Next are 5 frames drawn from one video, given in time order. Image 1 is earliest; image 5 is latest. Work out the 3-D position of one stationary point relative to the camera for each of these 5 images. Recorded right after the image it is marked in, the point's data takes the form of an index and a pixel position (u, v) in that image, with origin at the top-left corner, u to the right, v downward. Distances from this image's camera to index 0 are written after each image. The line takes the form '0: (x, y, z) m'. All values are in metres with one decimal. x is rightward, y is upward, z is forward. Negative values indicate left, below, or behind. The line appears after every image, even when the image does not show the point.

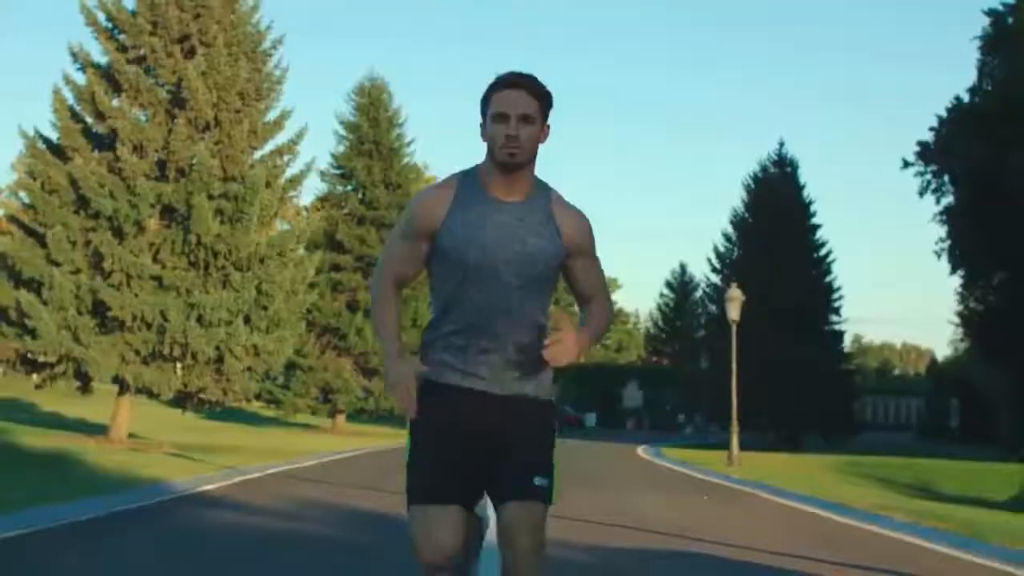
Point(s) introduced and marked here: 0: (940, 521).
0: (+4.7, -2.5, +15.6) m
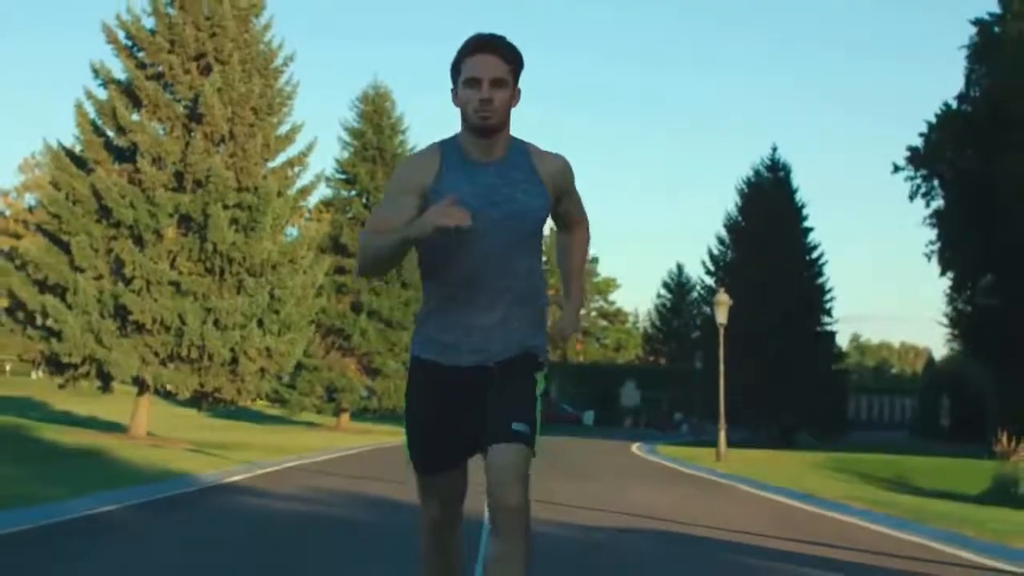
0: (+4.6, -2.5, +16.6) m
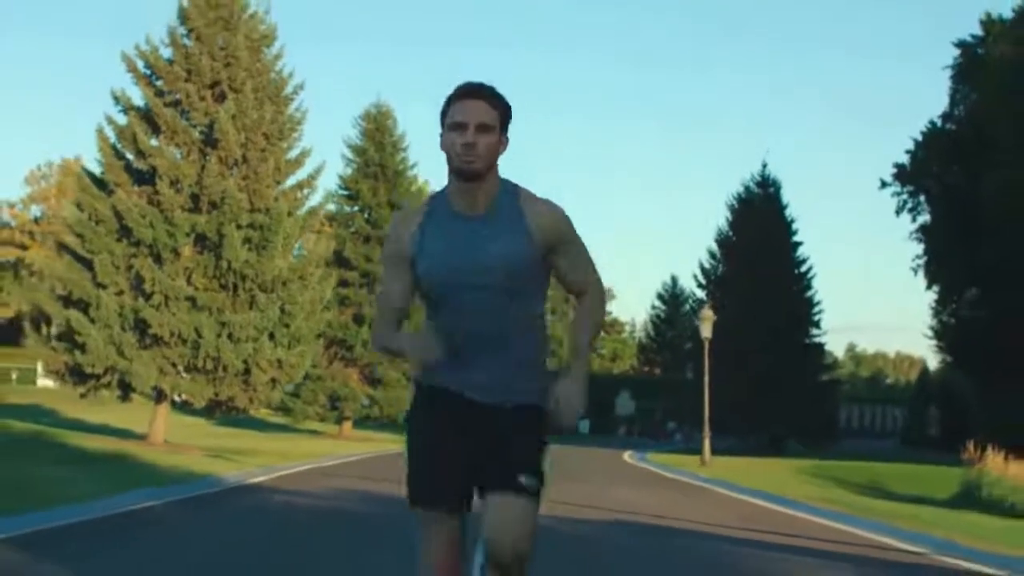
0: (+4.6, -2.7, +17.8) m
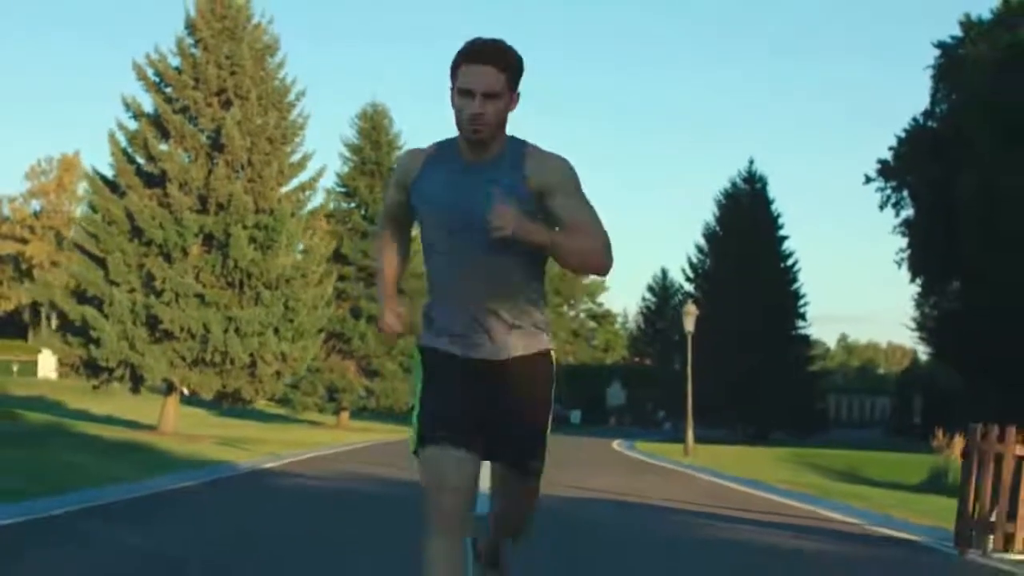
0: (+4.5, -2.7, +18.9) m
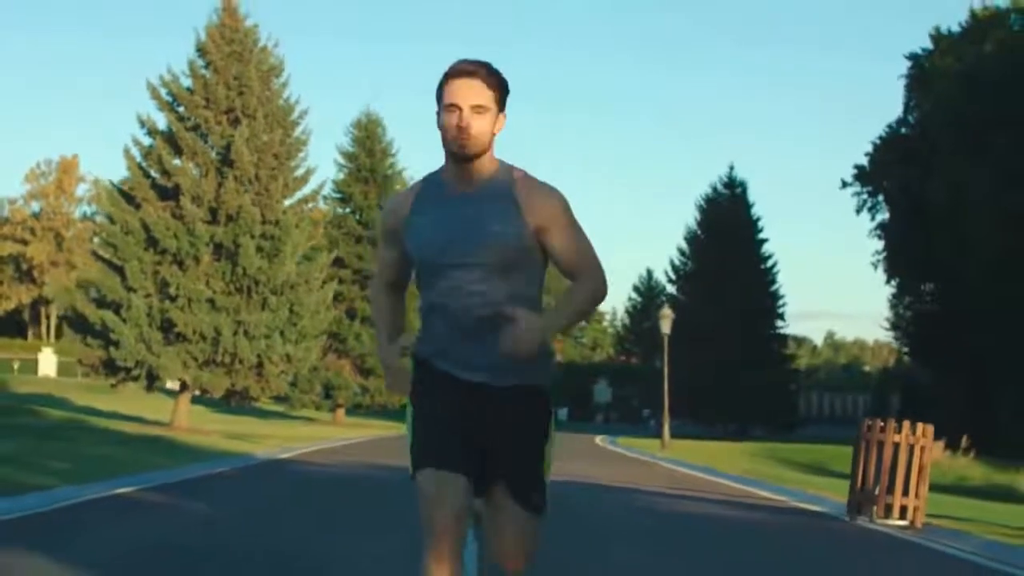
0: (+4.3, -2.8, +20.7) m
